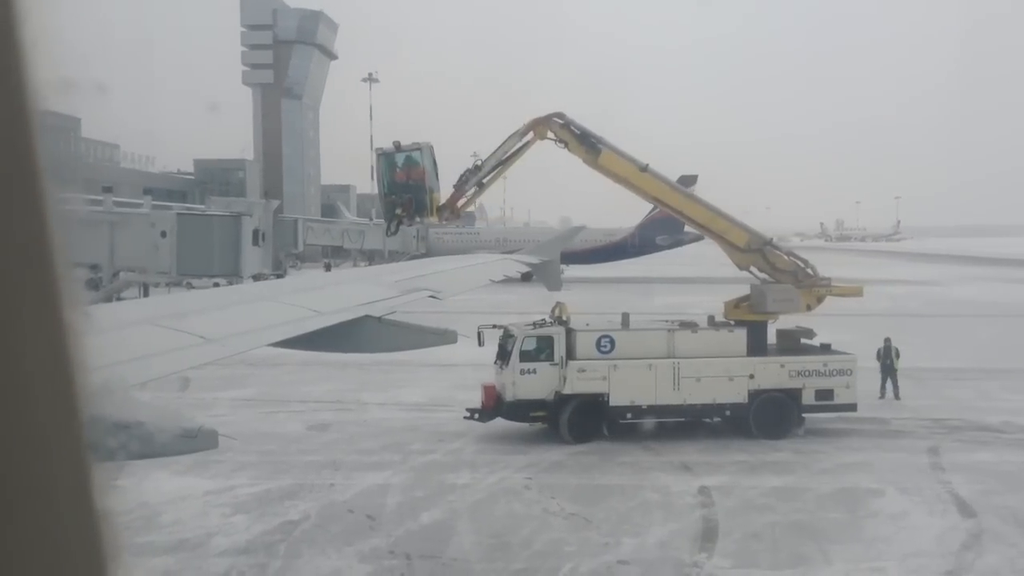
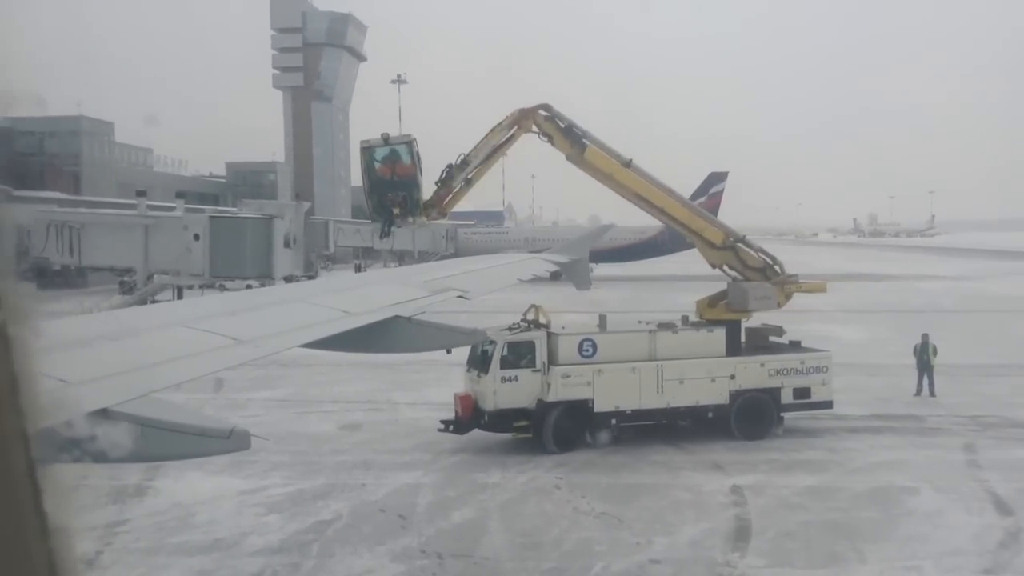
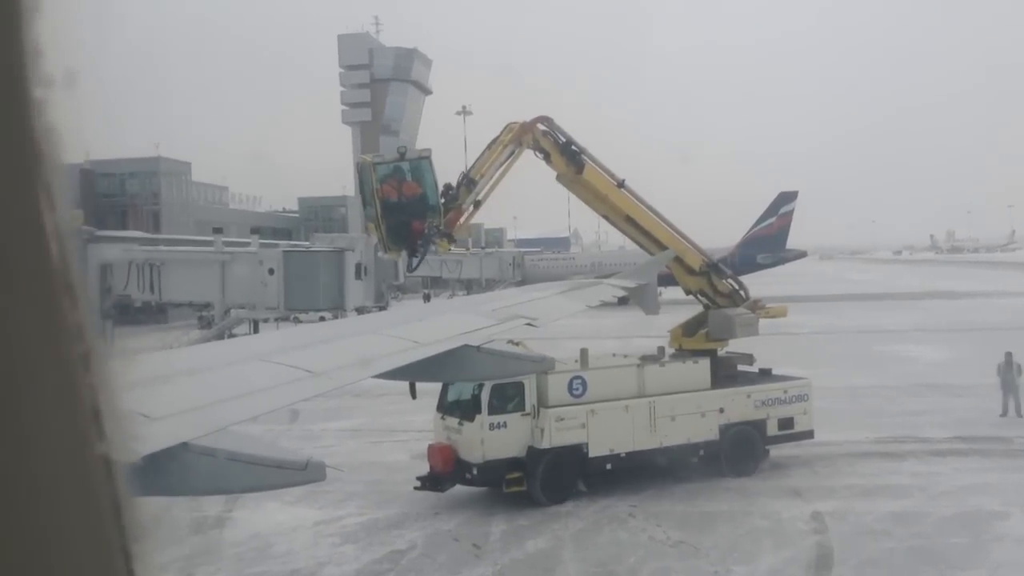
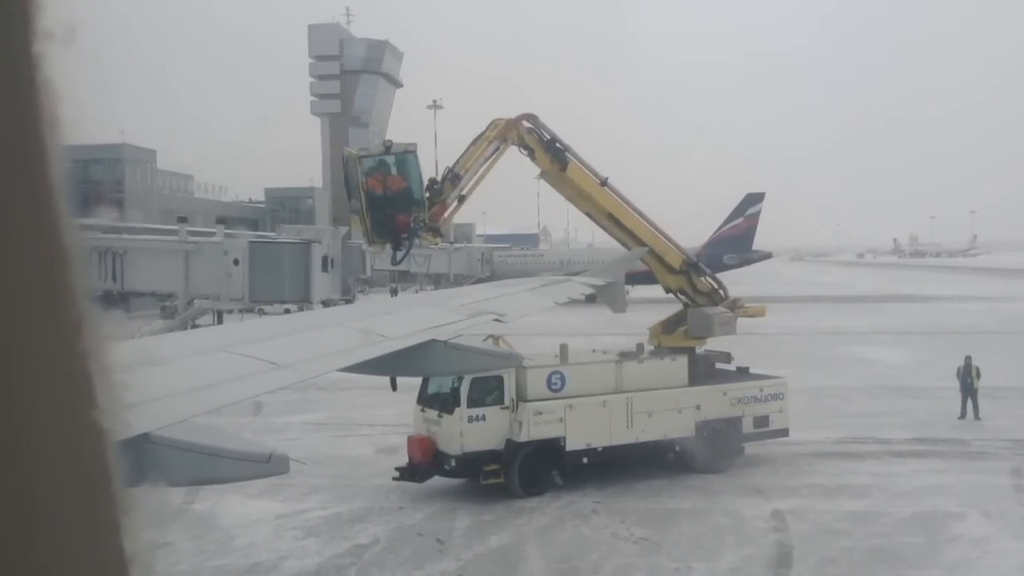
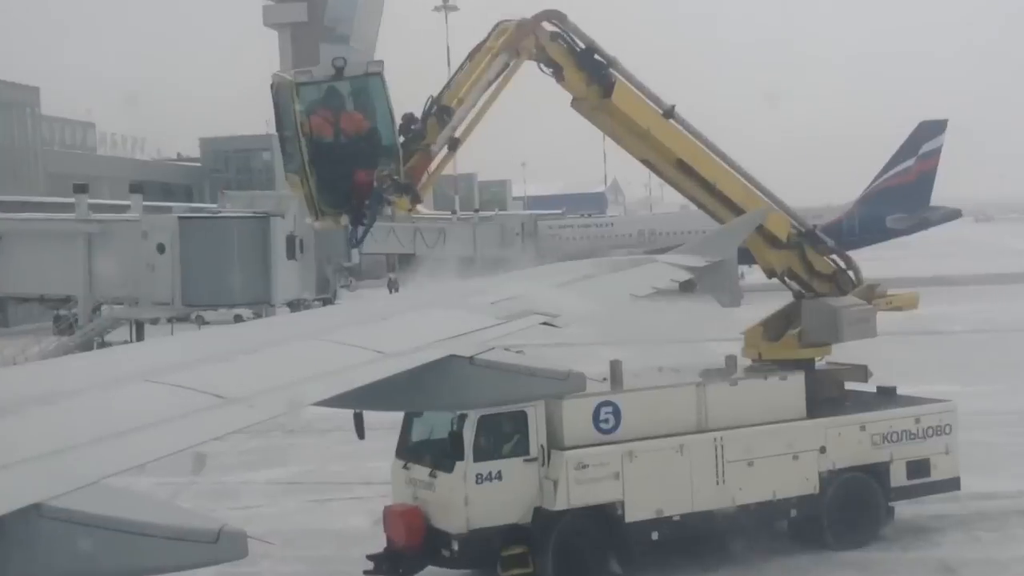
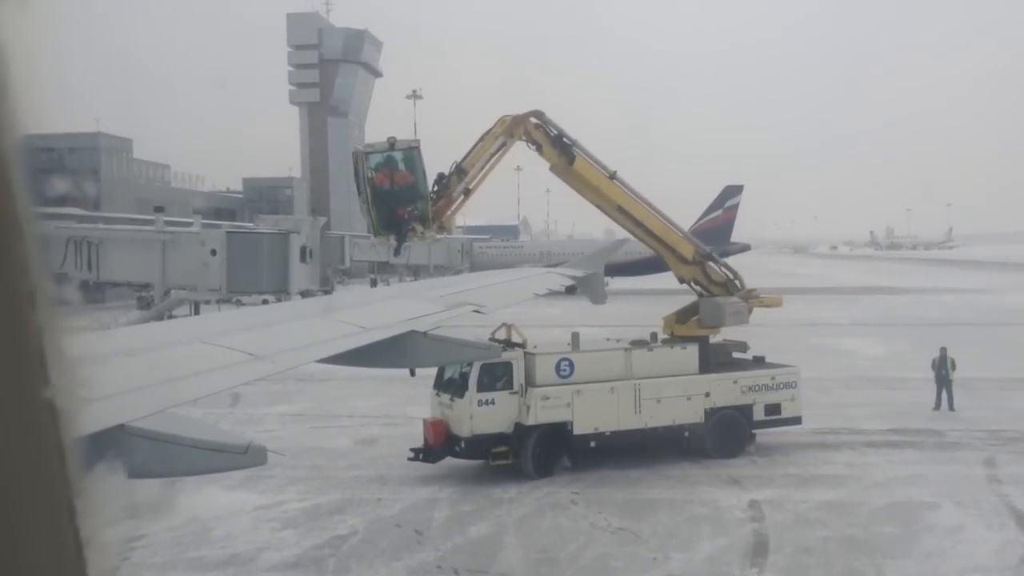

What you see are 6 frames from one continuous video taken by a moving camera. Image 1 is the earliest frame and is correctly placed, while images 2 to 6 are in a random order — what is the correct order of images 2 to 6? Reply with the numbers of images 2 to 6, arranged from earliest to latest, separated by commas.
2, 6, 4, 3, 5
